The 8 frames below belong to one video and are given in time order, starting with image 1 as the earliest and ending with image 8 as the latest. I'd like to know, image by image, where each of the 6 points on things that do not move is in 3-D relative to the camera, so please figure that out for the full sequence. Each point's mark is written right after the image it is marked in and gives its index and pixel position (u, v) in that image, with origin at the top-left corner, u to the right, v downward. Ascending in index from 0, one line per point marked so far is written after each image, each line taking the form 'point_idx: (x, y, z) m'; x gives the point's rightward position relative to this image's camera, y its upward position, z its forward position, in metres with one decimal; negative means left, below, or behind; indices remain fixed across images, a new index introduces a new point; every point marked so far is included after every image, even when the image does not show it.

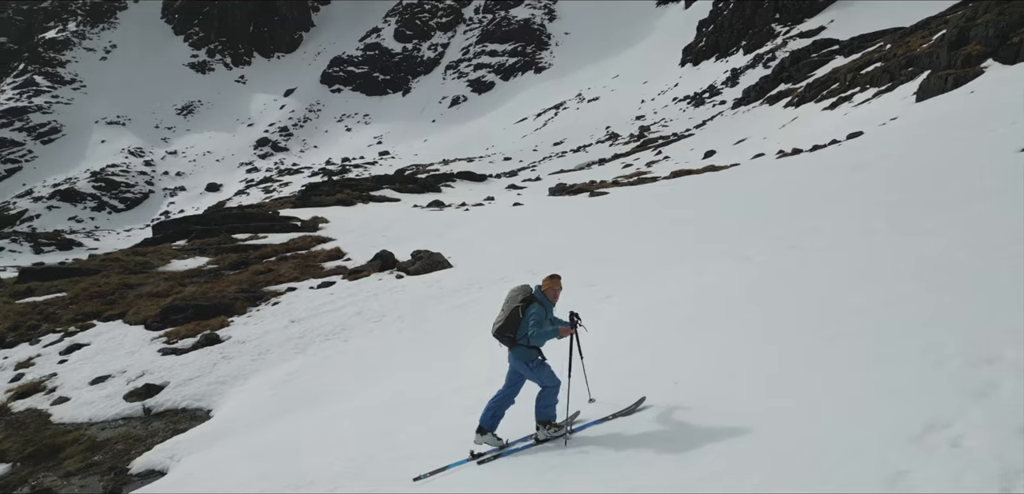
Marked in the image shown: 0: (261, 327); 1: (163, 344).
0: (-7.8, -2.5, +15.9) m
1: (-10.3, -2.9, +15.1) m
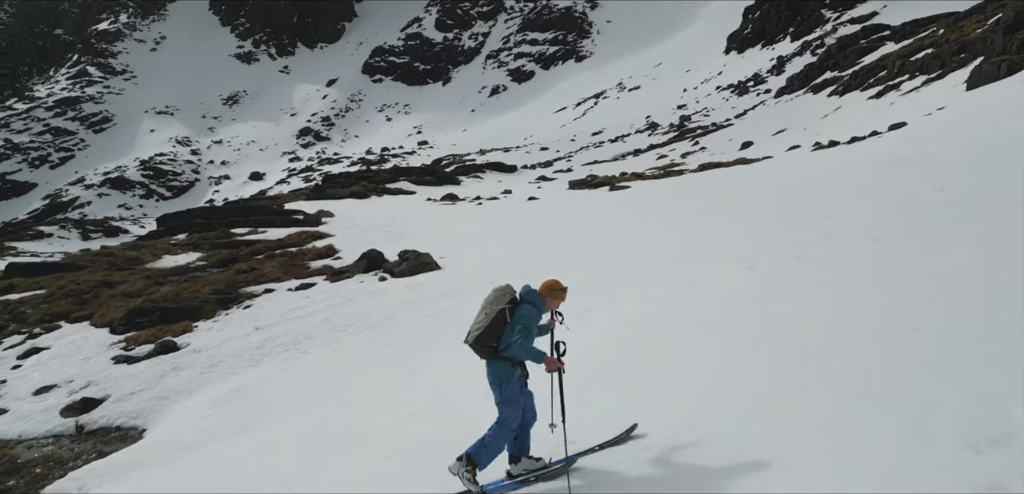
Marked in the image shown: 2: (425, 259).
0: (-8.5, -2.6, +15.0) m
1: (-11.0, -2.9, +14.4) m
2: (-3.4, -0.5, +19.7) m
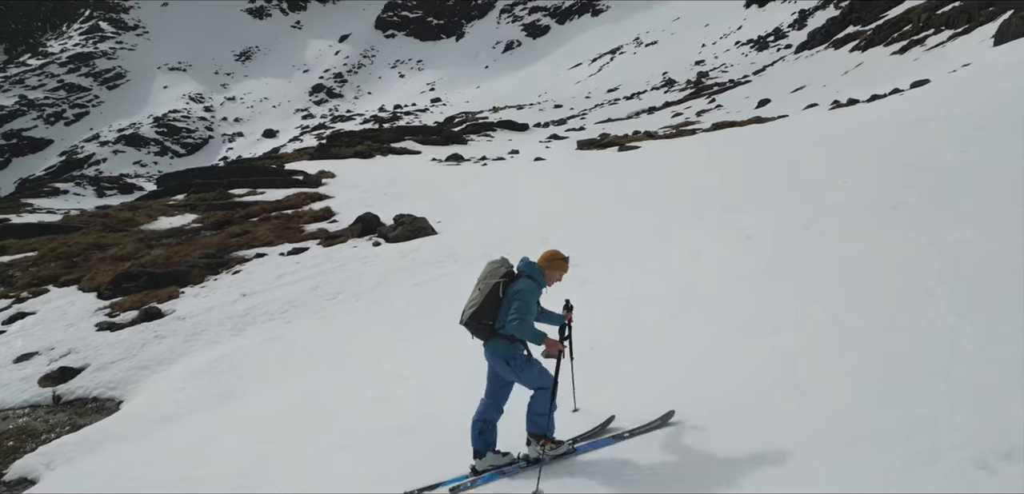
0: (-8.6, -1.5, +14.6) m
1: (-11.2, -1.9, +14.0) m
2: (-3.4, +0.8, +19.0) m
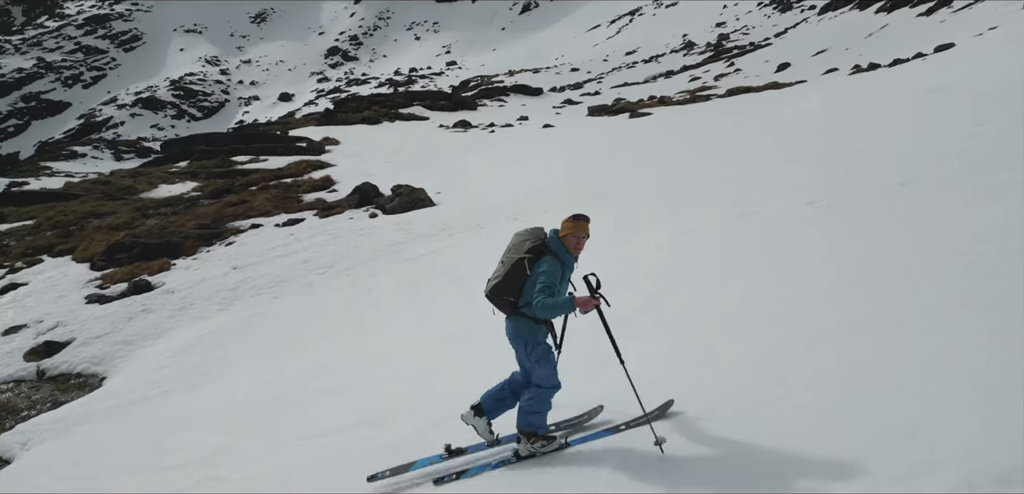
0: (-8.7, -0.8, +14.3) m
1: (-11.3, -1.1, +13.9) m
2: (-3.3, +1.8, +18.4) m
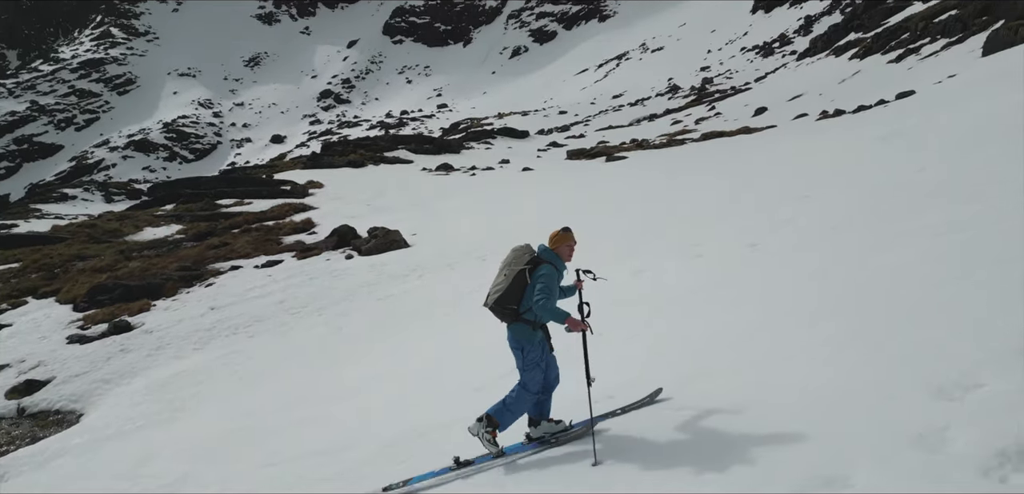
0: (-9.7, -2.0, +15.0) m
1: (-12.3, -2.3, +14.5) m
2: (-4.5, +0.4, +19.4) m
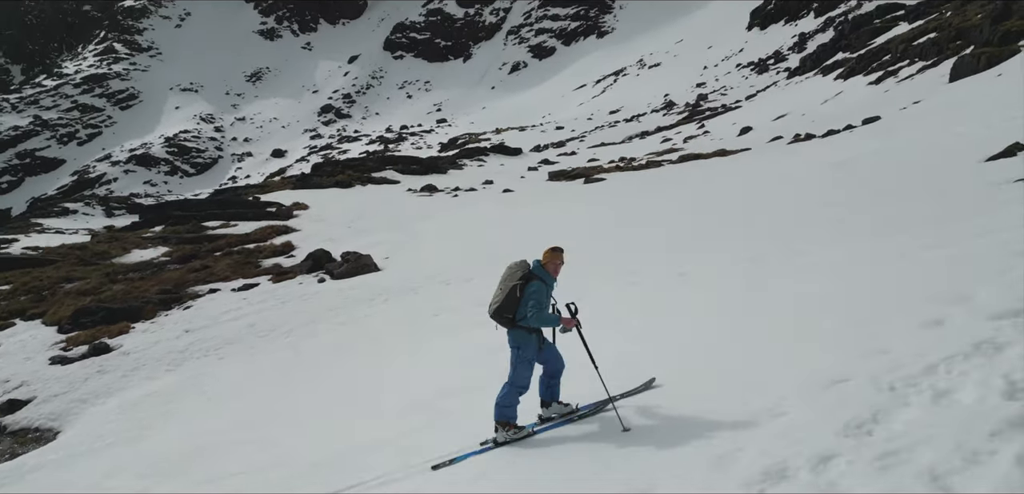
0: (-11.1, -2.8, +16.0) m
1: (-13.6, -3.1, +15.4) m
2: (-5.8, -0.6, +20.5) m
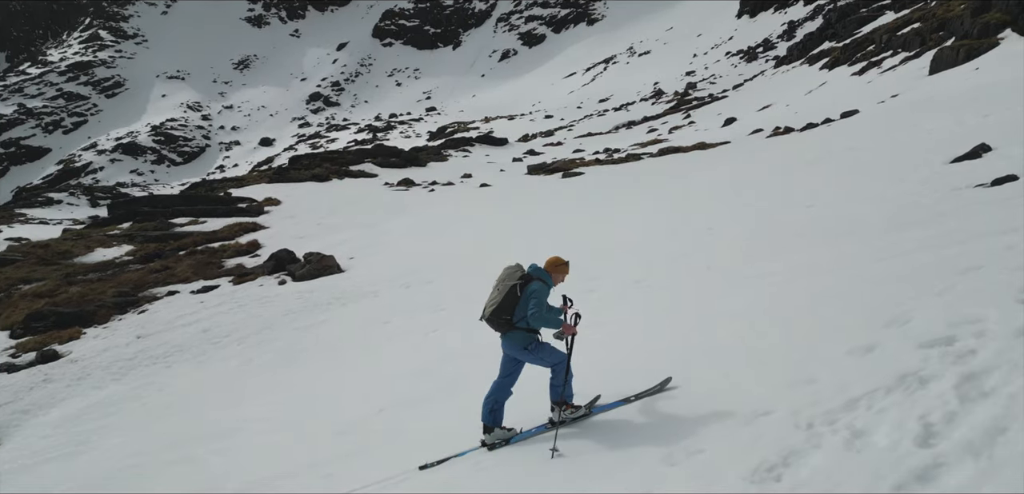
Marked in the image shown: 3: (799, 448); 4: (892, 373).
0: (-12.3, -2.9, +15.5) m
1: (-14.8, -3.3, +15.0) m
2: (-7.1, -0.6, +20.1) m
3: (+2.8, -1.9, +5.0) m
4: (+4.2, -1.4, +5.7) m
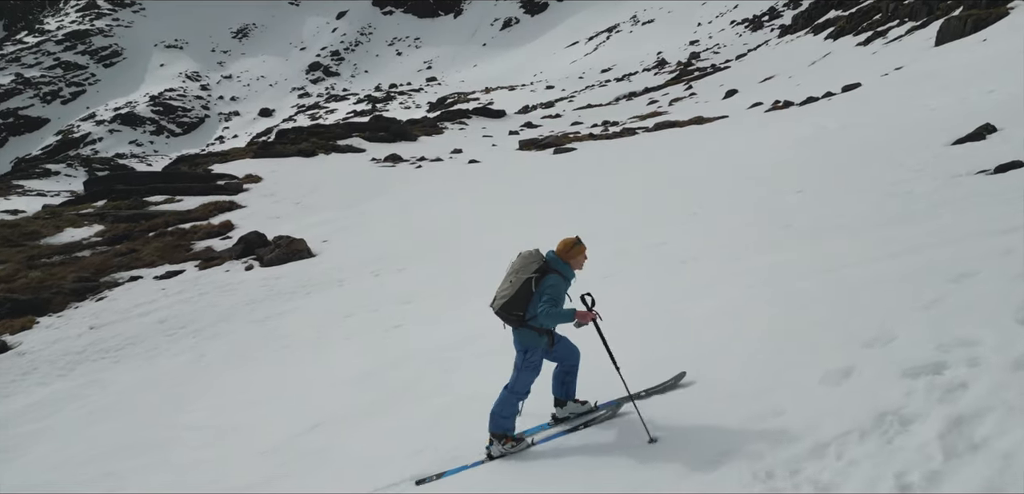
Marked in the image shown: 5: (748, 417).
0: (-13.1, -2.5, +14.8) m
1: (-15.6, -2.9, +14.3) m
2: (-7.9, 0.0, +19.2) m
3: (+2.0, -2.1, +4.2) m
4: (+3.4, -1.5, +4.9) m
5: (+2.4, -1.8, +5.3) m
